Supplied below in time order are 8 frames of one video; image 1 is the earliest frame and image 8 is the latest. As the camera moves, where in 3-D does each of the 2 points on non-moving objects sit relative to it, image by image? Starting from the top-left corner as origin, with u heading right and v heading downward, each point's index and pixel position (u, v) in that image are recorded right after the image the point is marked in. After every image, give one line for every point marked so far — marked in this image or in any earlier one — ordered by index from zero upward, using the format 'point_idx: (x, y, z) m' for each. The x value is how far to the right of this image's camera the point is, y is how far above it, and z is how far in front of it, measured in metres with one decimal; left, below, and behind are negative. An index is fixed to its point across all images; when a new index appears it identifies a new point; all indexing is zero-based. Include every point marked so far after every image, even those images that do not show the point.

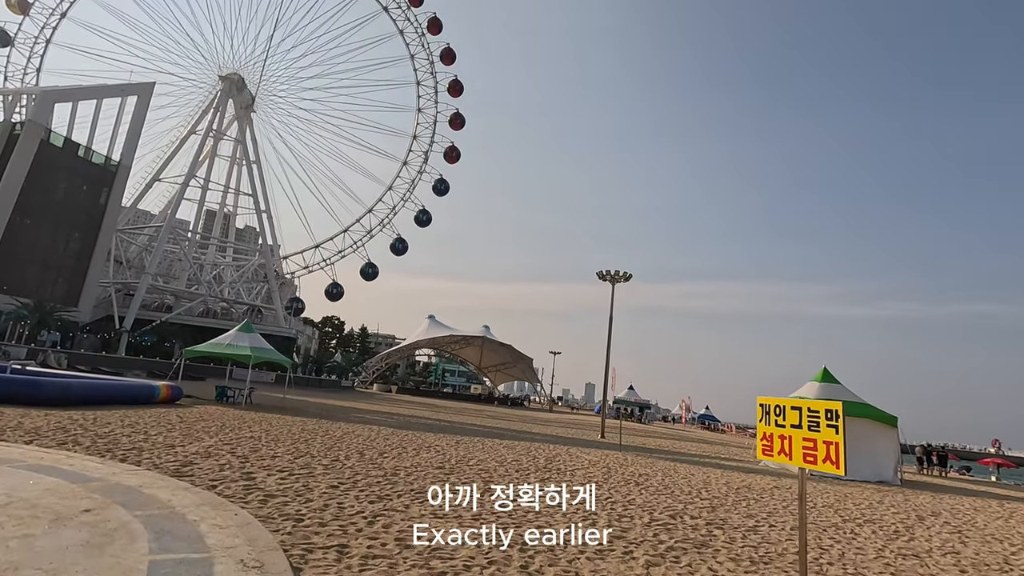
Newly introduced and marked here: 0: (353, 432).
0: (-4.6, -4.3, +16.5) m
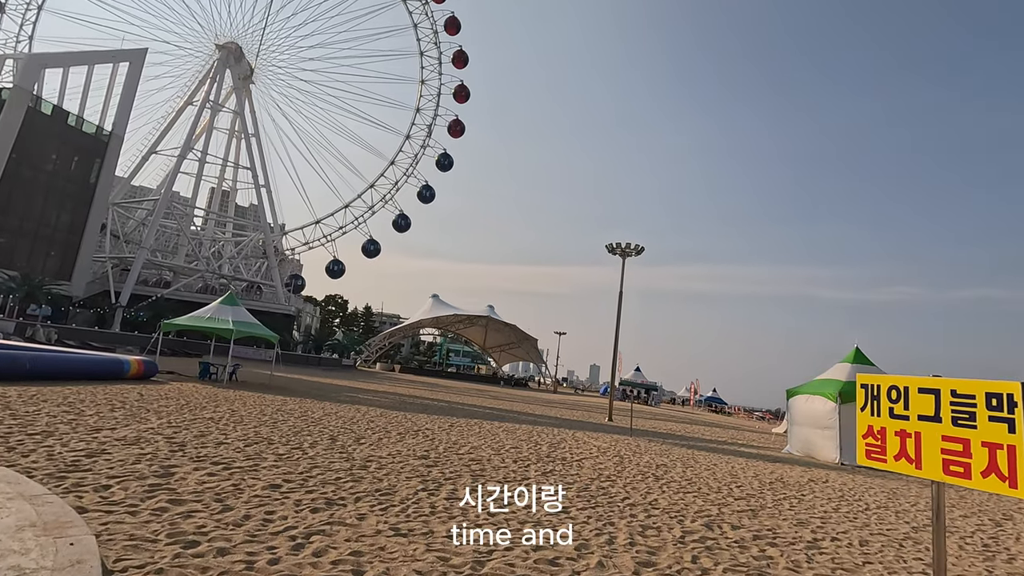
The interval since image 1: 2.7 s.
0: (-4.6, -3.3, +14.9) m
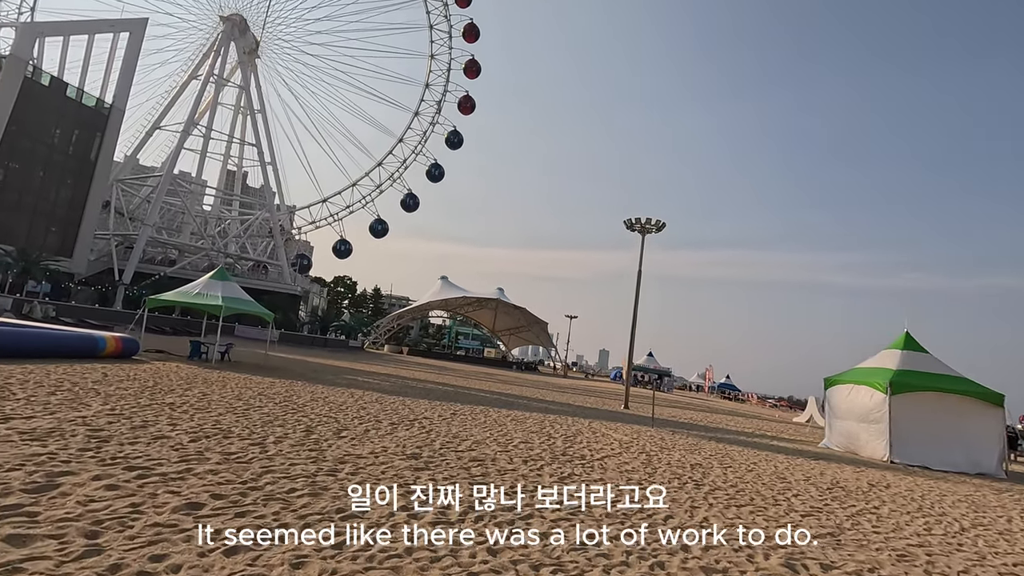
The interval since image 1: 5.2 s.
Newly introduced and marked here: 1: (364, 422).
0: (-4.4, -2.6, +13.3) m
1: (-2.7, -2.4, +10.2) m
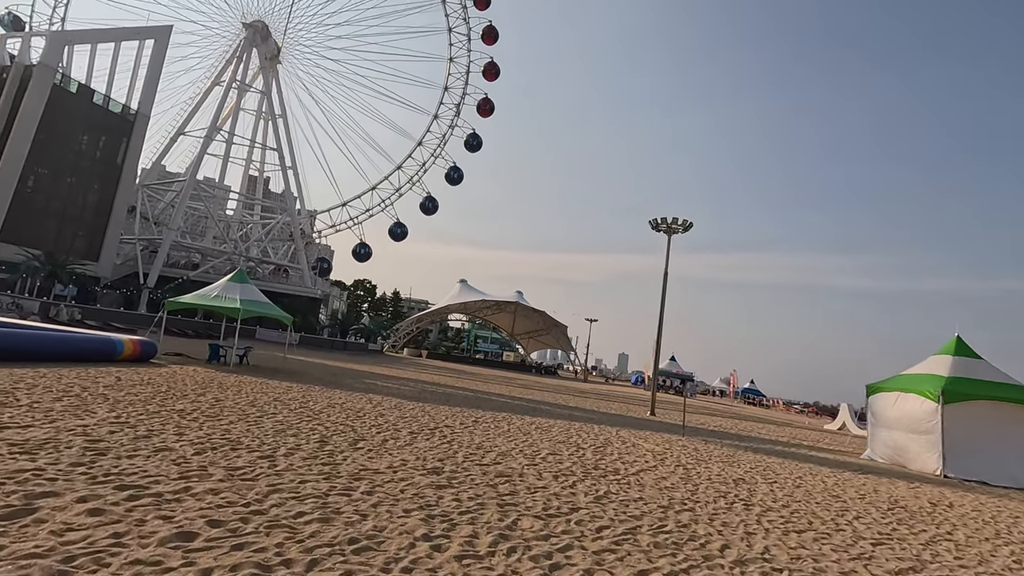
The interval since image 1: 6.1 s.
0: (-3.9, -2.7, +12.8) m
1: (-2.2, -2.4, +9.6) m
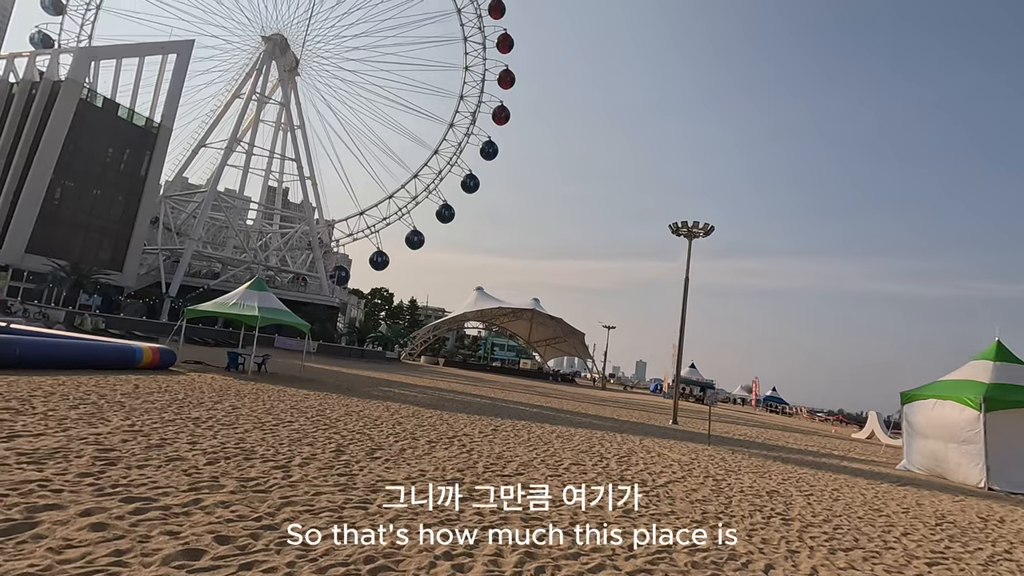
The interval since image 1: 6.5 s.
0: (-3.4, -2.8, +12.6) m
1: (-1.9, -2.5, +9.3) m
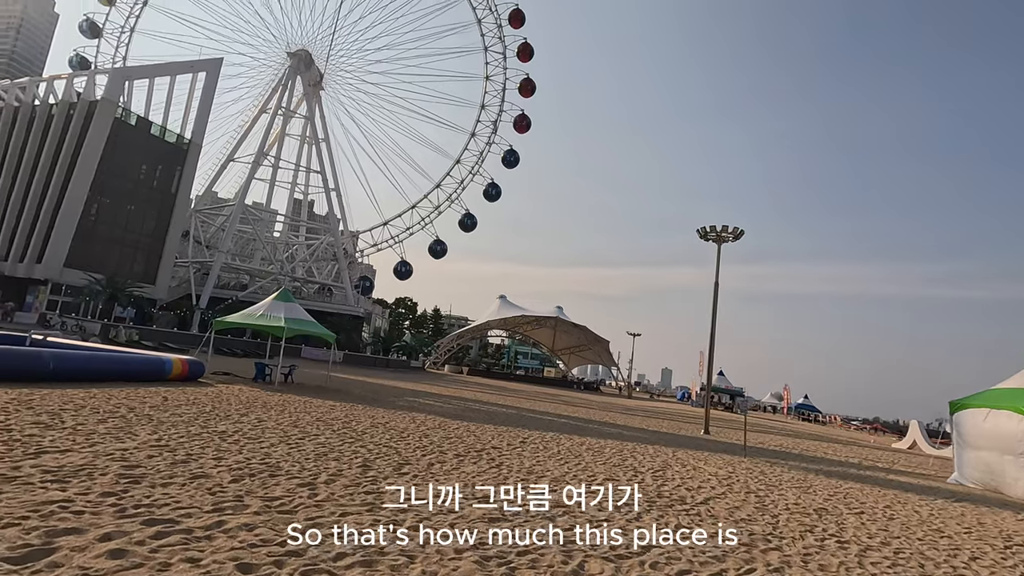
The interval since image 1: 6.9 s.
0: (-2.8, -3.0, +12.4) m
1: (-1.4, -2.7, +9.1) m
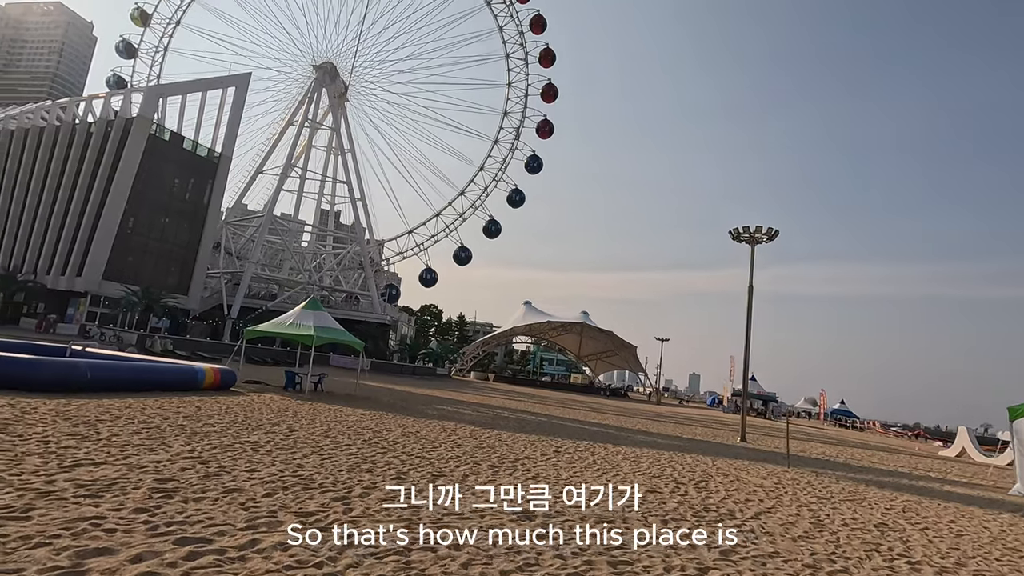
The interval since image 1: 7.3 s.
0: (-2.1, -3.2, +12.2) m
1: (-0.8, -2.8, +8.8) m
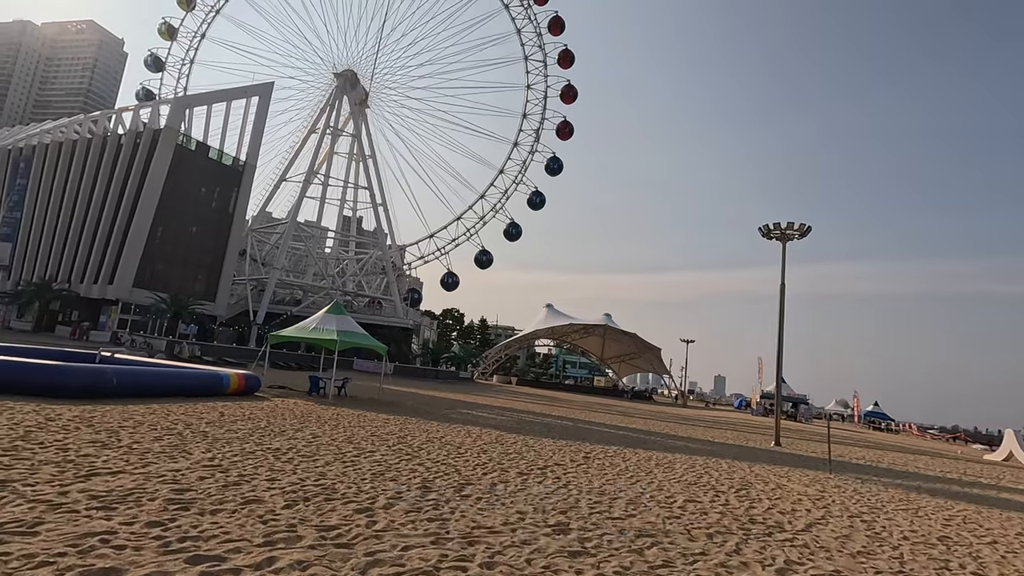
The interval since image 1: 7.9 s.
0: (-1.5, -3.2, +11.8) m
1: (-0.4, -2.8, +8.5) m
